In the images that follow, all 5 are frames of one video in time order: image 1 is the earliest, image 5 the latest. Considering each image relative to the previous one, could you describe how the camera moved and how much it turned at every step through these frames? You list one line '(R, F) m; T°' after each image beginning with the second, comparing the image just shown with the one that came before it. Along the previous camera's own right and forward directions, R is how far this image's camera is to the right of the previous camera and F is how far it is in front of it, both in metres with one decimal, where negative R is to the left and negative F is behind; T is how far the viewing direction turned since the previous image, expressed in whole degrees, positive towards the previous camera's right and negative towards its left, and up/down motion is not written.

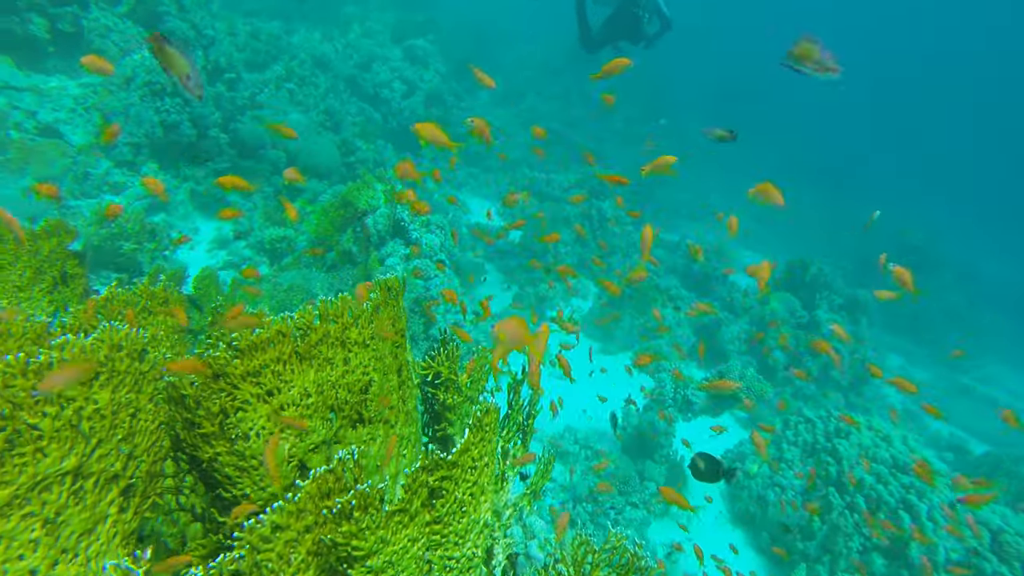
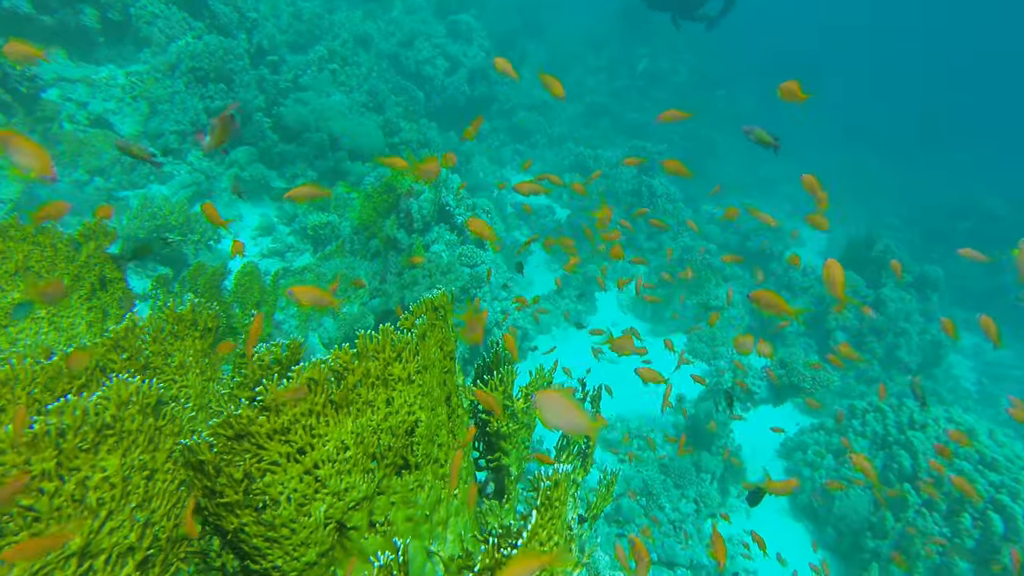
(-0.1, +0.3) m; -4°
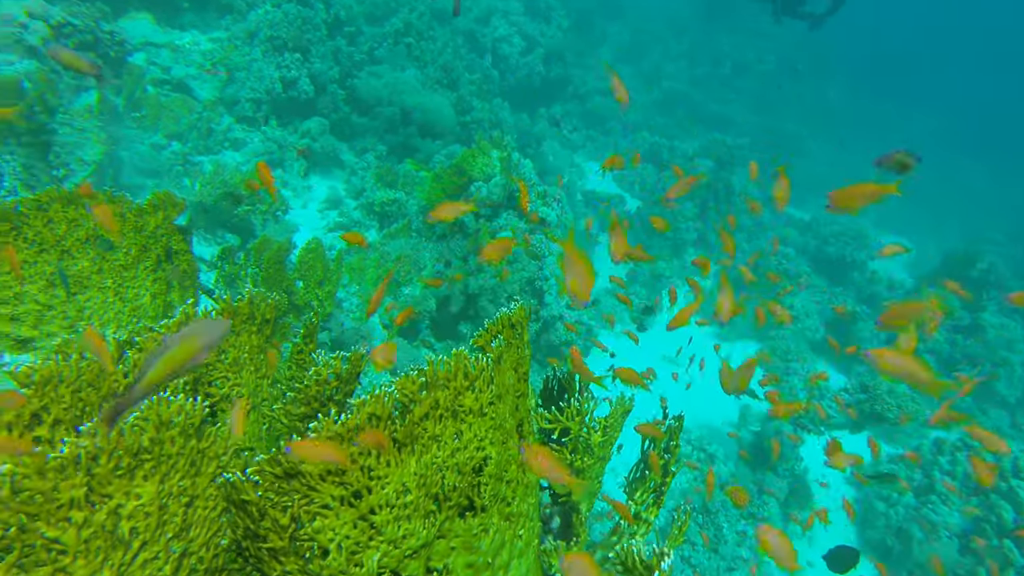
(-0.1, +0.3) m; -5°
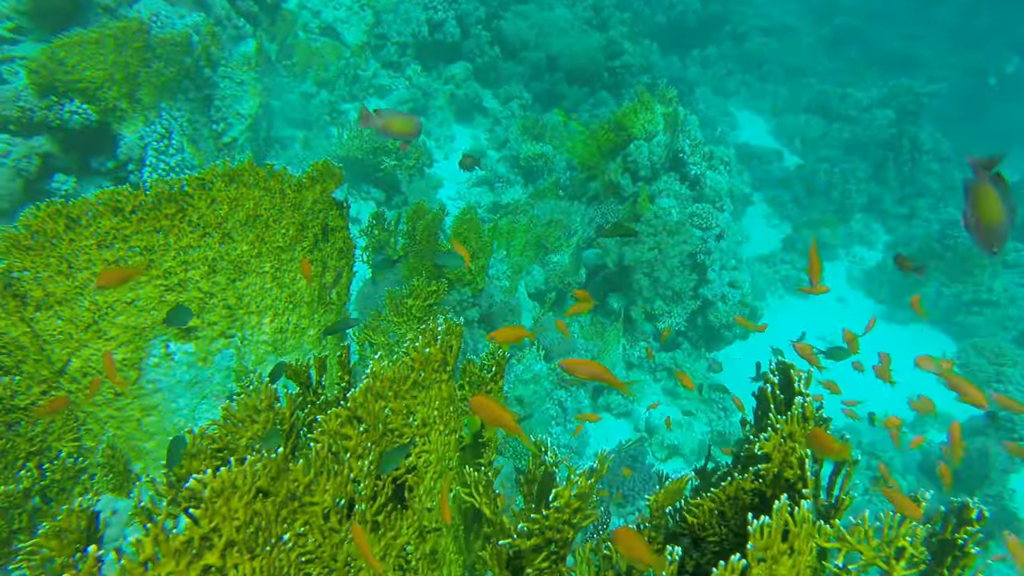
(-0.5, +0.6) m; -10°
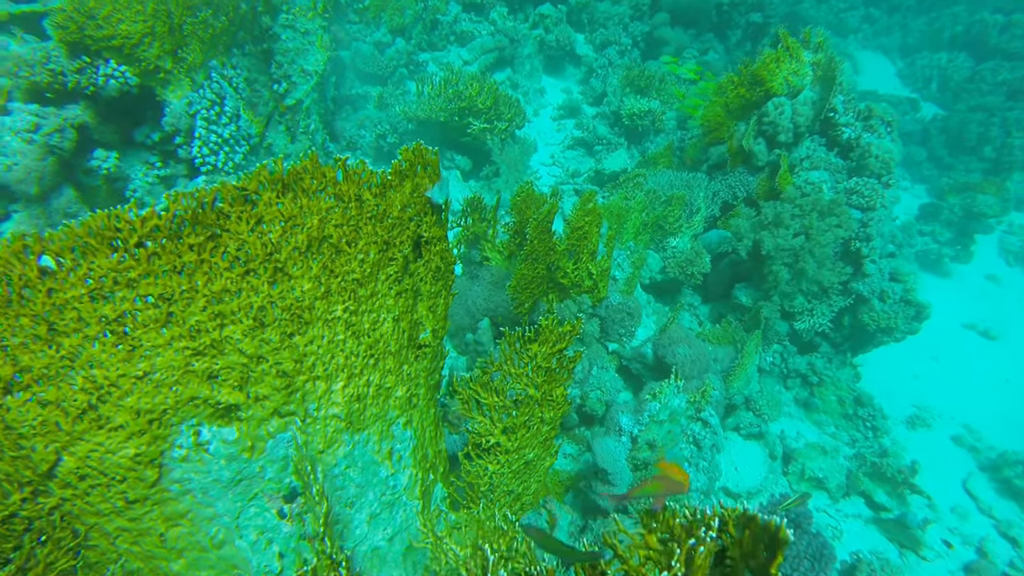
(-0.4, +1.2) m; -6°
